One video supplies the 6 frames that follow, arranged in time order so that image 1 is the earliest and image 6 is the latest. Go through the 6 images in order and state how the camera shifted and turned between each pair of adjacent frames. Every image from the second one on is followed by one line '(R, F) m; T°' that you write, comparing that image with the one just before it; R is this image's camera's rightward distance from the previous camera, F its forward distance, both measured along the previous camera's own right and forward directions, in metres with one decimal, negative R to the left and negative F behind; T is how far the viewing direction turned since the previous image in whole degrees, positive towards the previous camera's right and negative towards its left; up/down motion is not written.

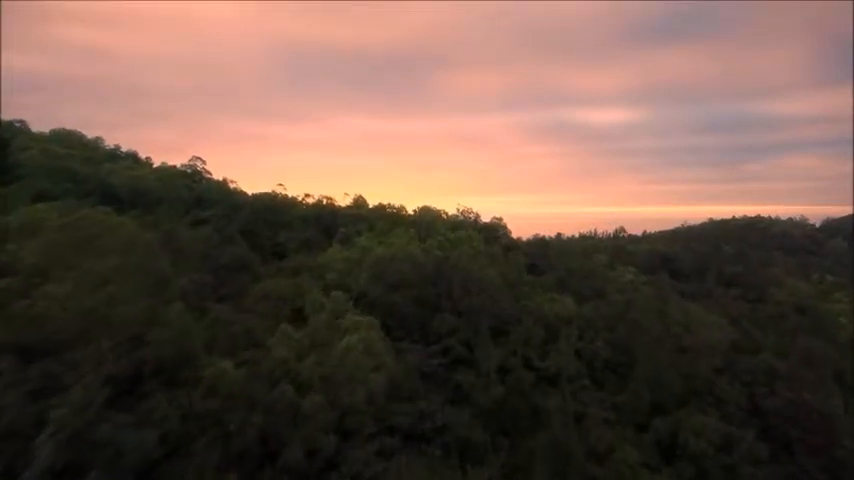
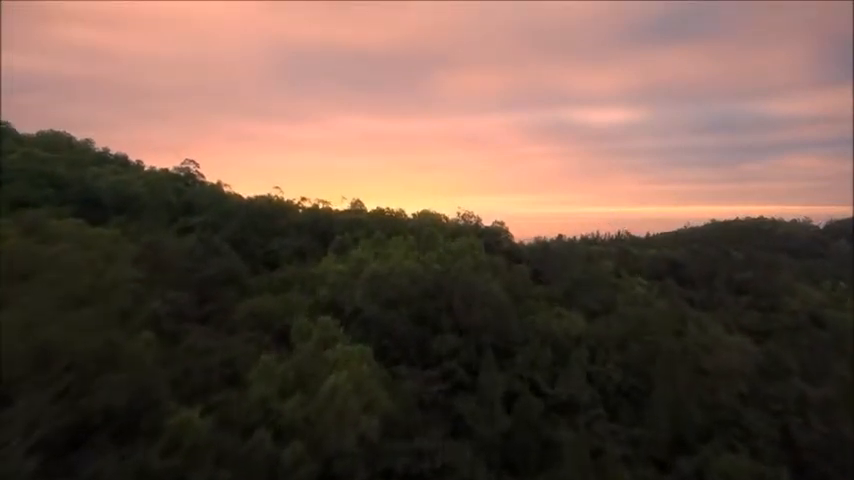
(0.0, +1.1) m; 0°
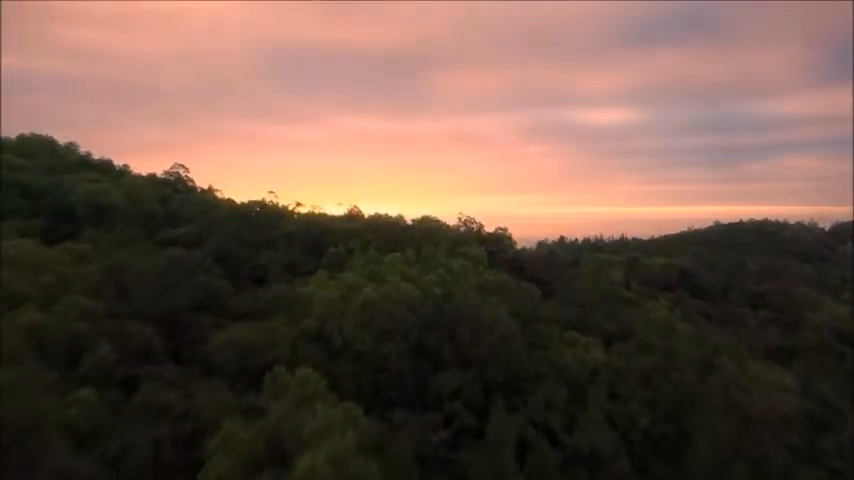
(0.0, +1.5) m; 0°
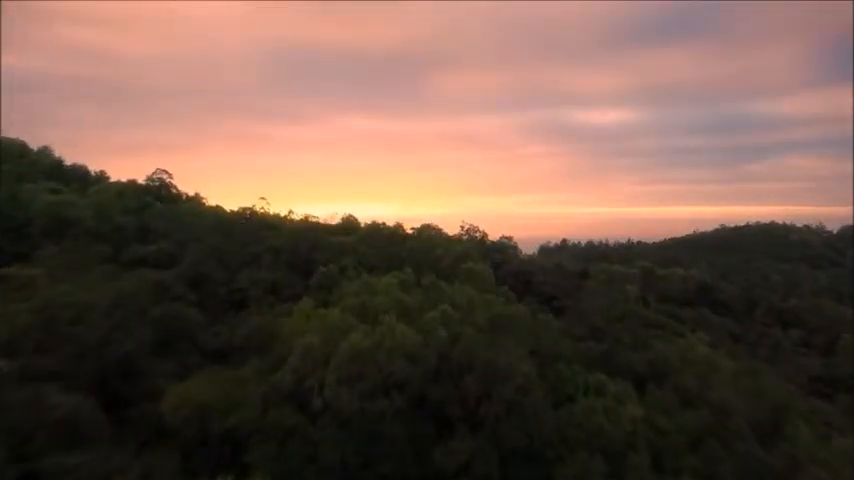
(0.0, +2.2) m; 0°
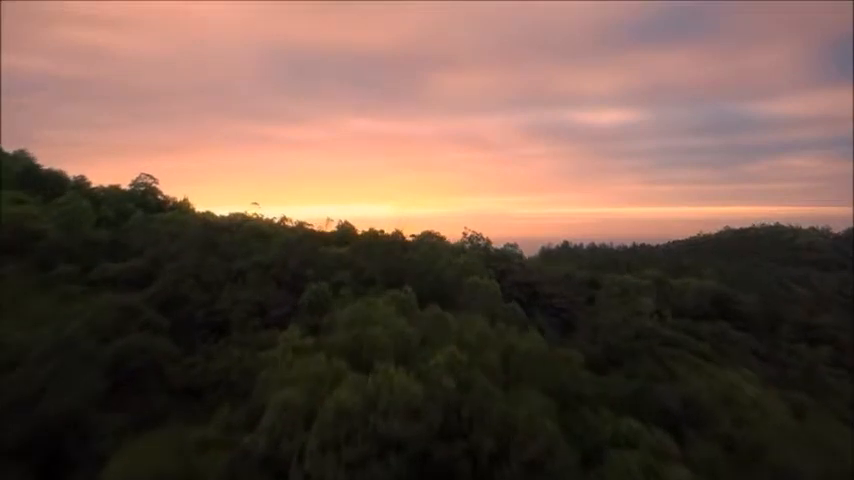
(0.0, +1.8) m; 0°
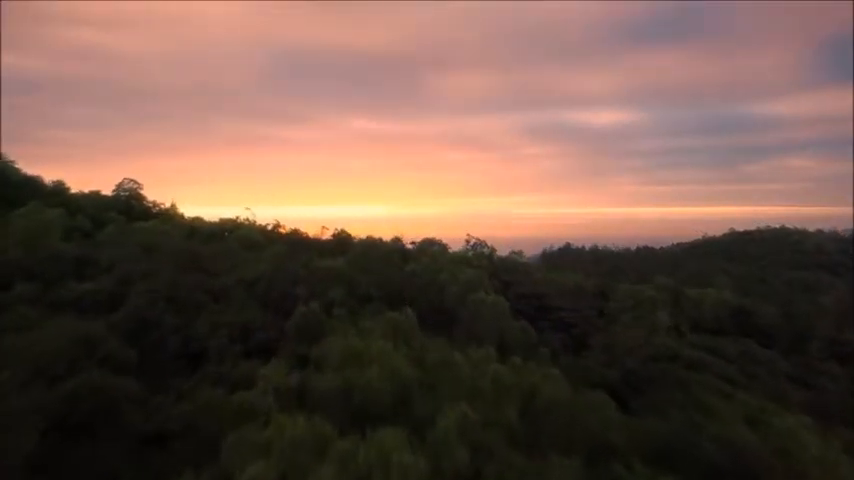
(0.0, +1.7) m; 0°
